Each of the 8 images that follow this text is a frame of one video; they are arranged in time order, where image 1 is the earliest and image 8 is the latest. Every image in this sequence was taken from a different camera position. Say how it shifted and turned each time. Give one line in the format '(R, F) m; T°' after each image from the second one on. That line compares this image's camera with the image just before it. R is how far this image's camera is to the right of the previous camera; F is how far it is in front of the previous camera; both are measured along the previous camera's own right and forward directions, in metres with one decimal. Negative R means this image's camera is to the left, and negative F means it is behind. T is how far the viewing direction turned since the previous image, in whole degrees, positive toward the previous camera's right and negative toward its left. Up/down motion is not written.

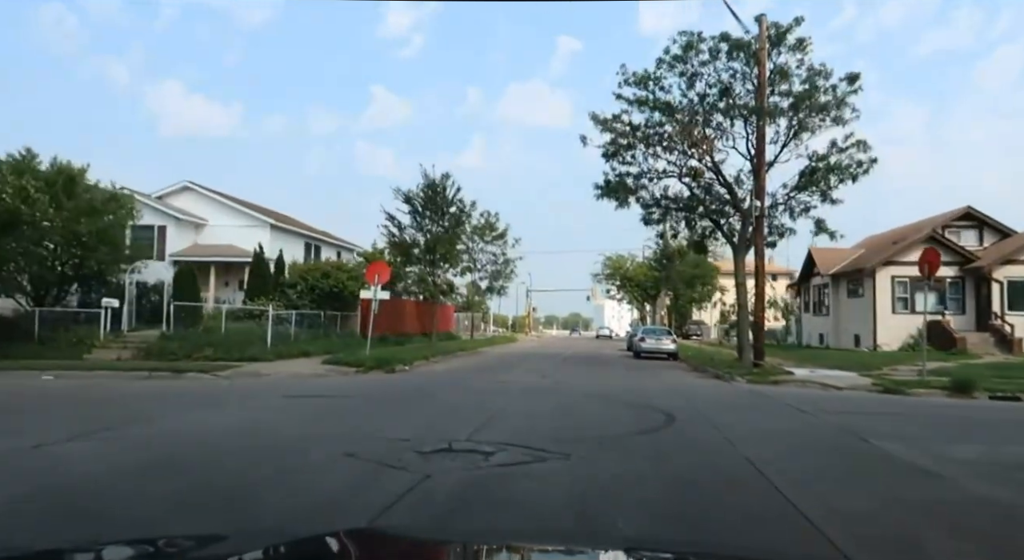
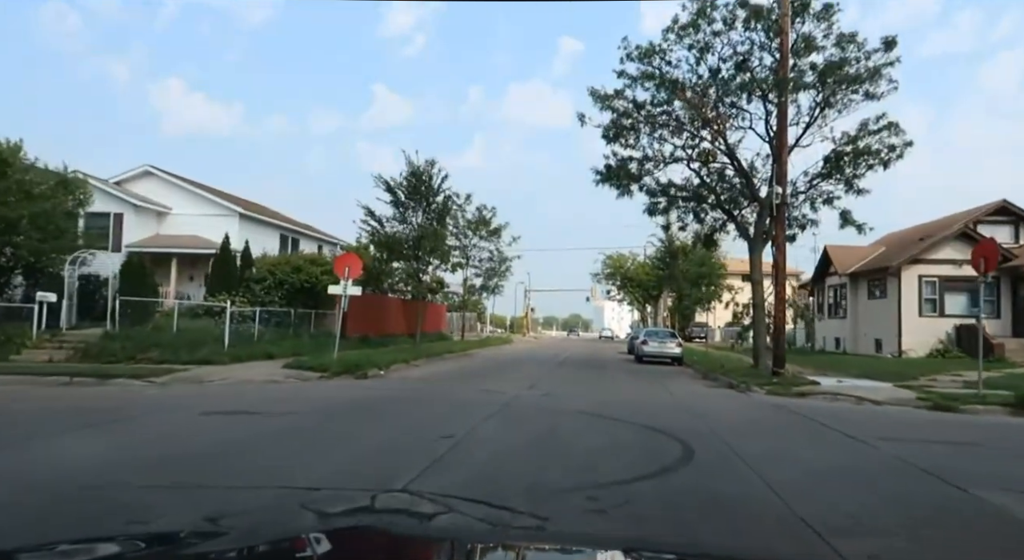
(+0.4, +2.7) m; 0°
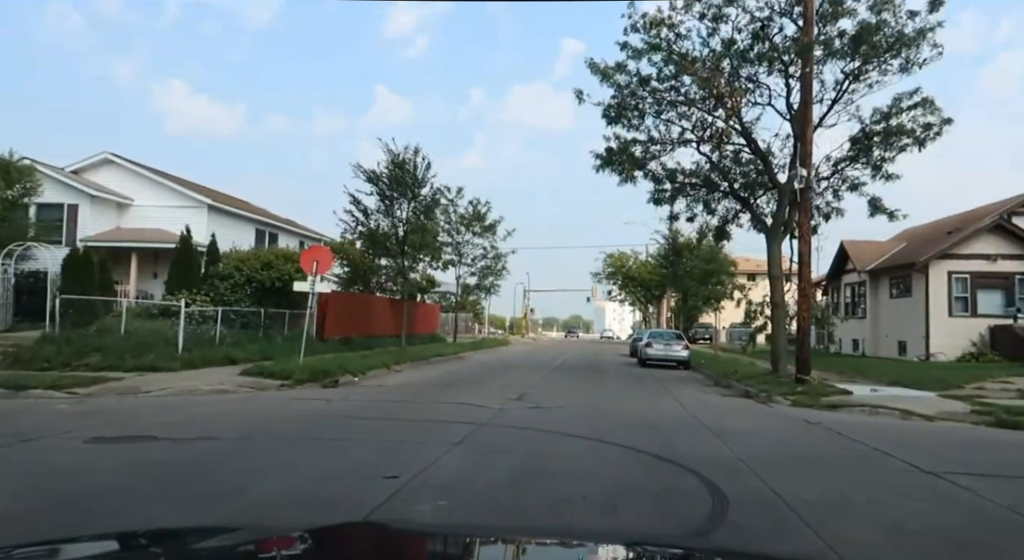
(+0.3, +2.4) m; 0°
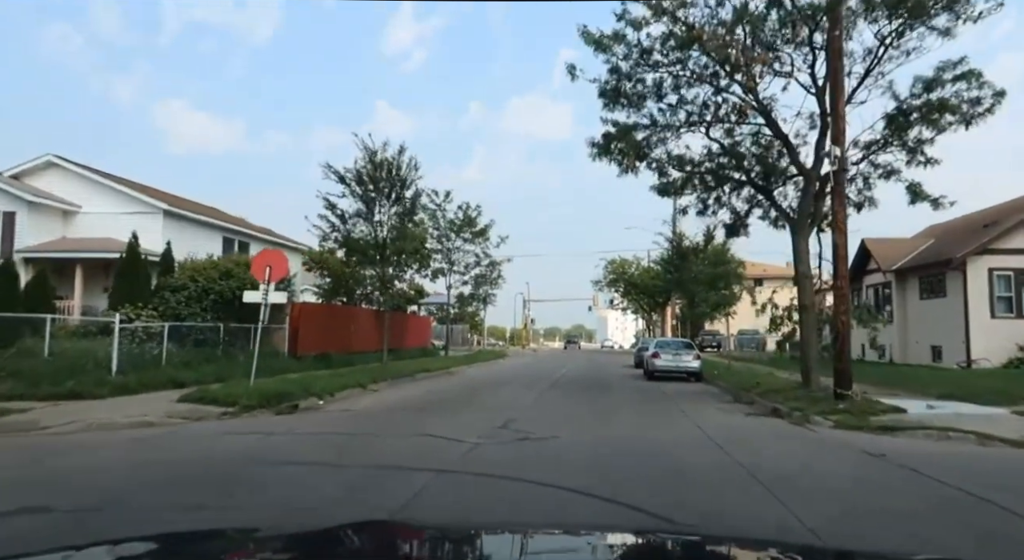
(+0.4, +2.6) m; 0°
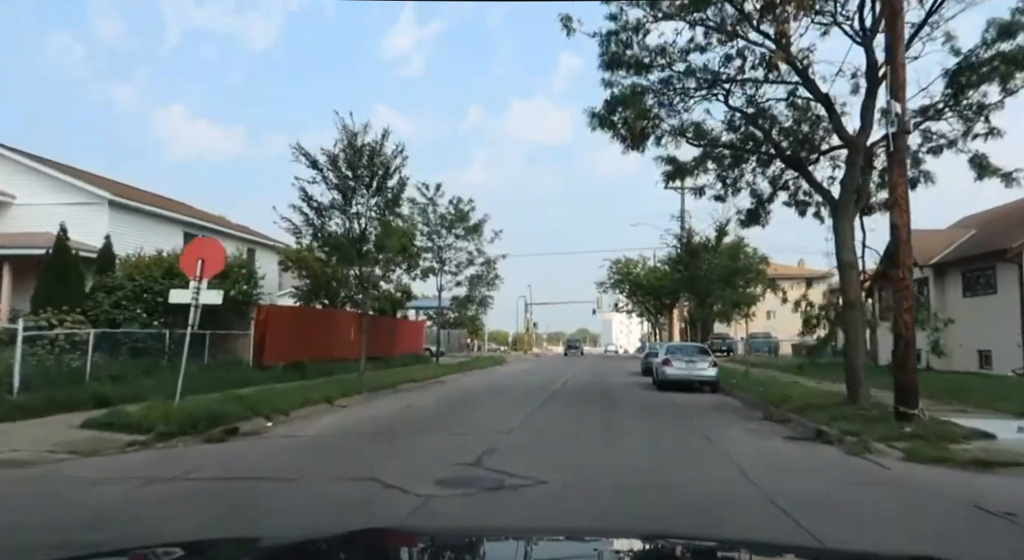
(+0.4, +2.9) m; 0°
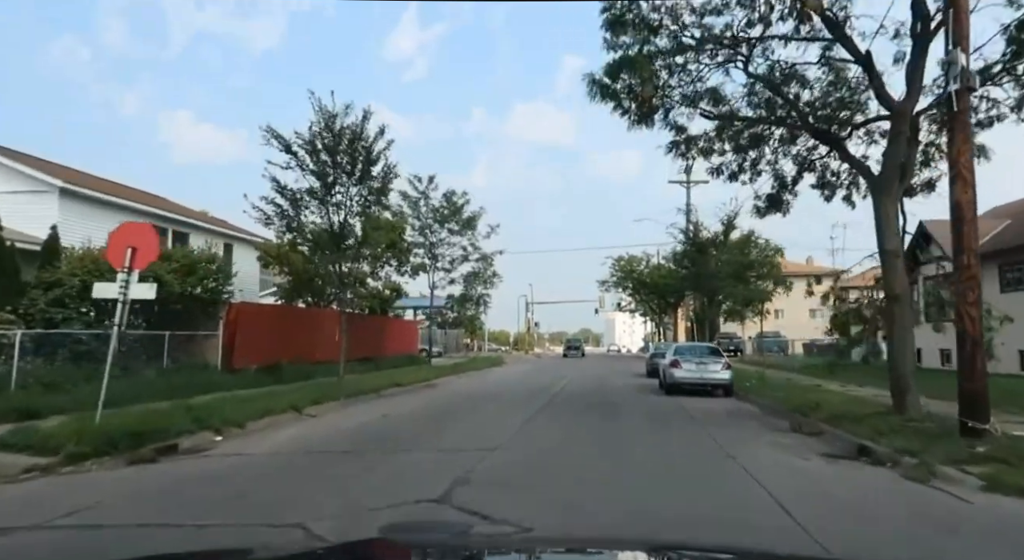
(+0.3, +2.0) m; 0°
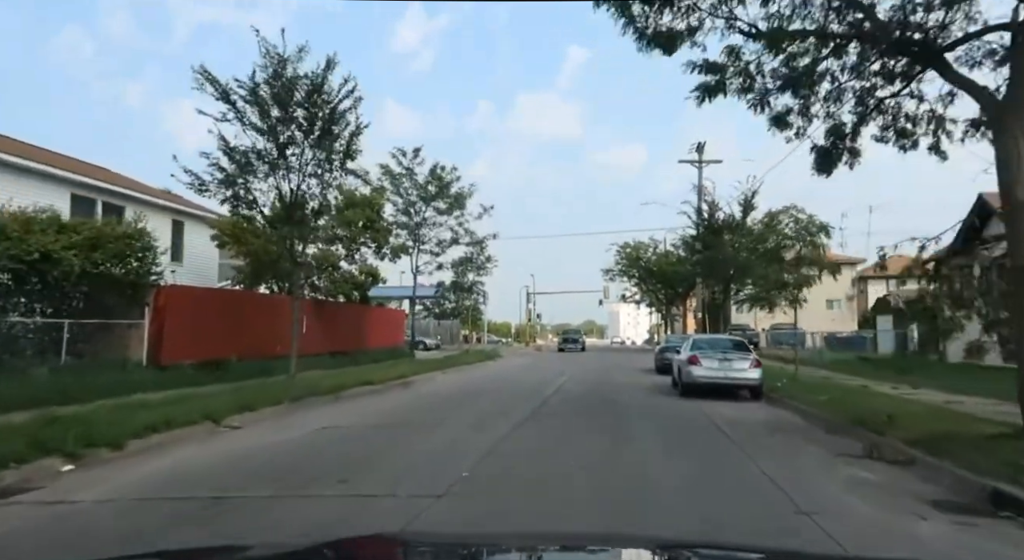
(+0.5, +3.6) m; 0°
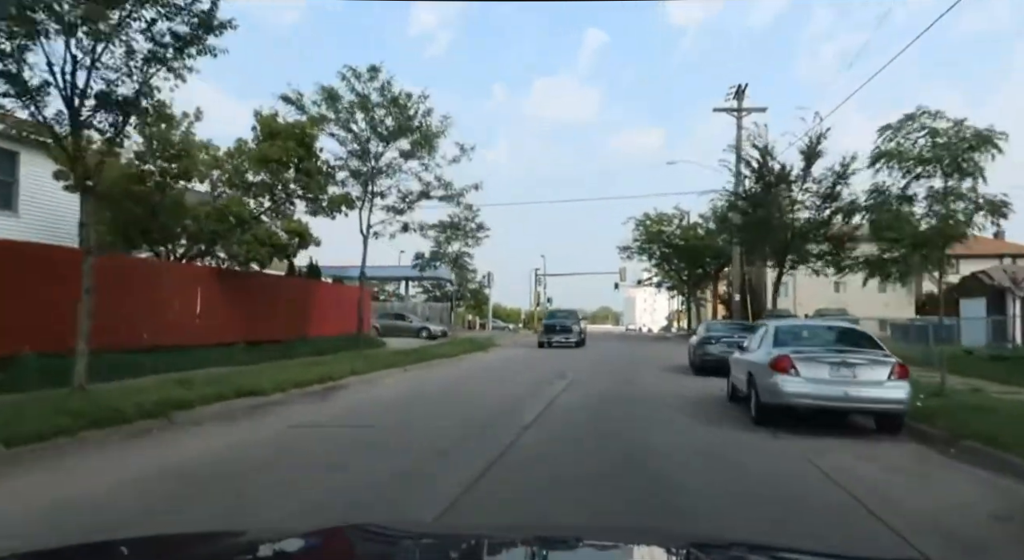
(+1.0, +7.8) m; -1°
